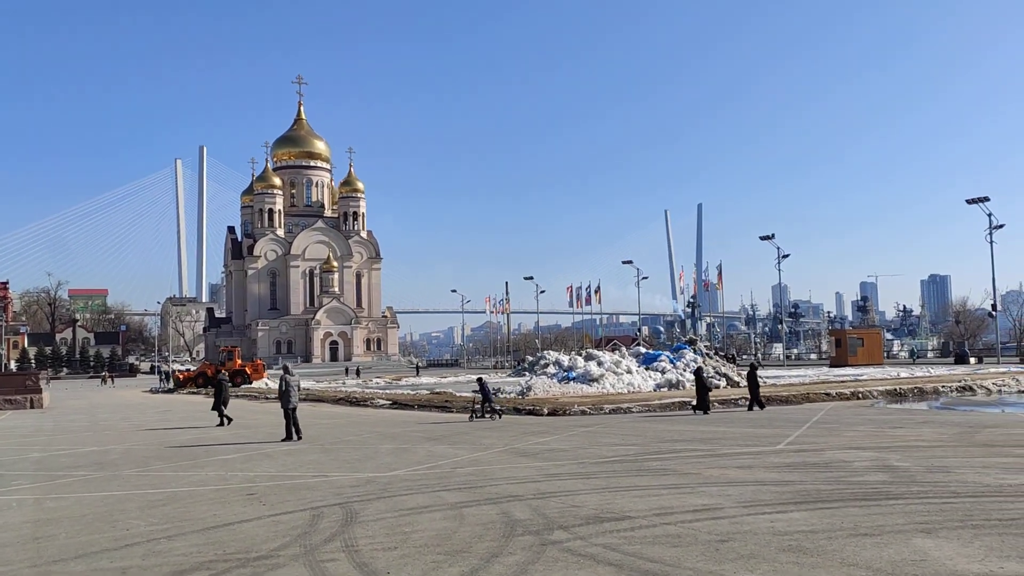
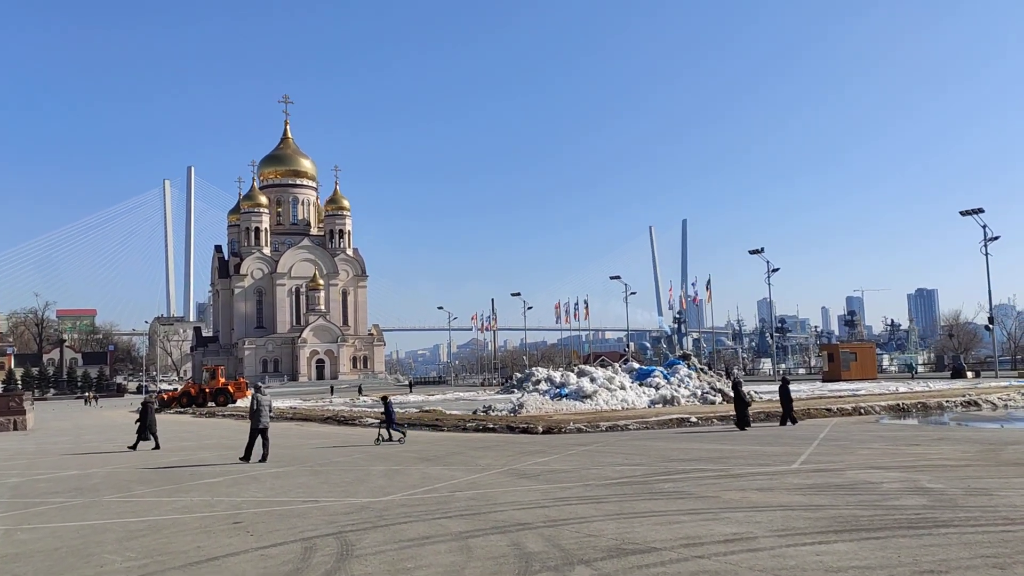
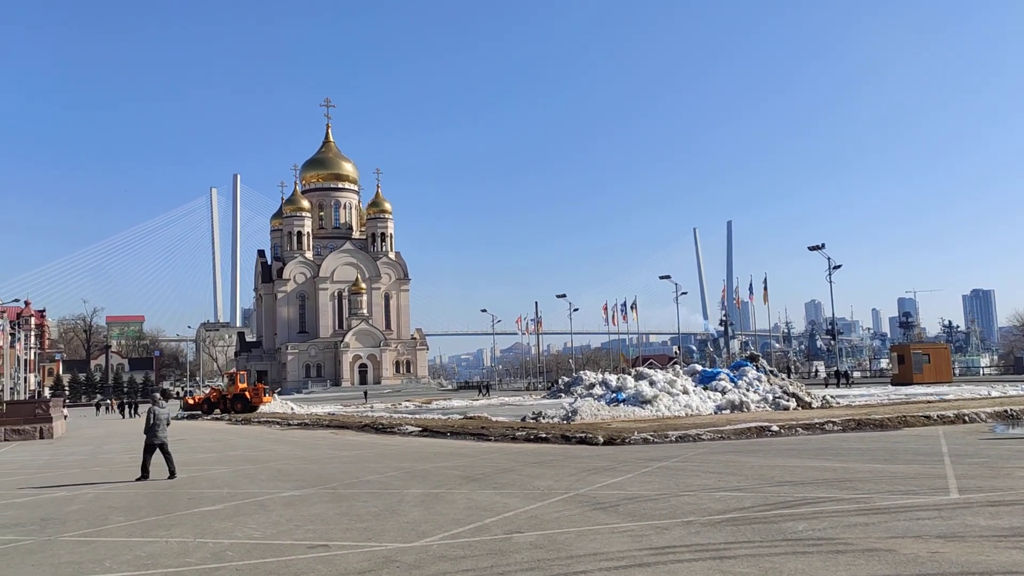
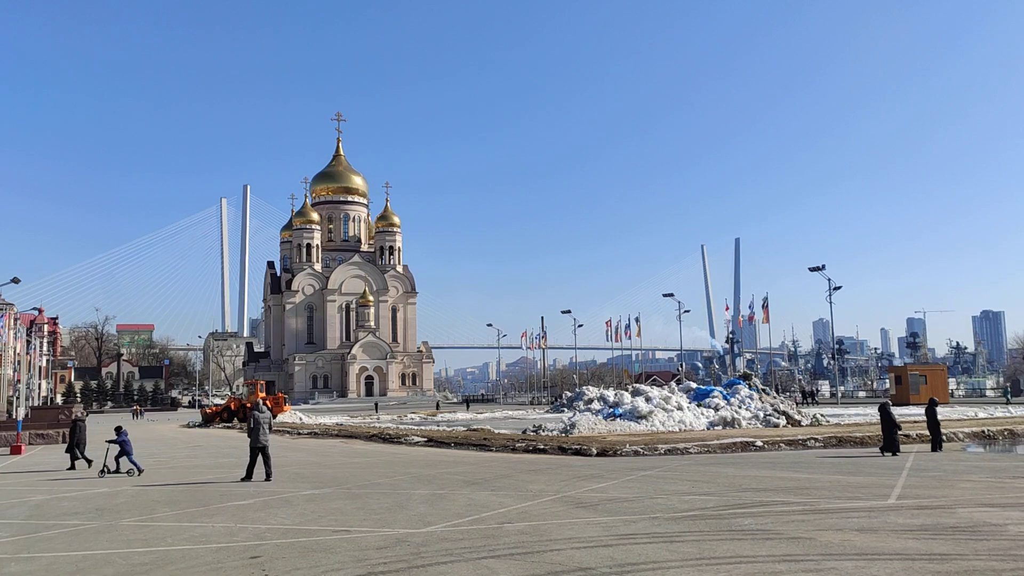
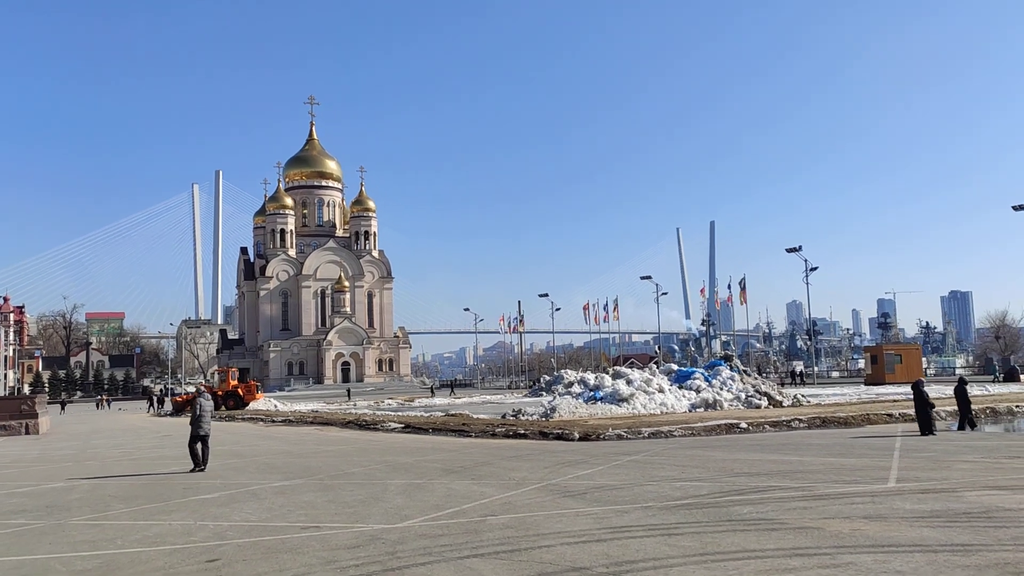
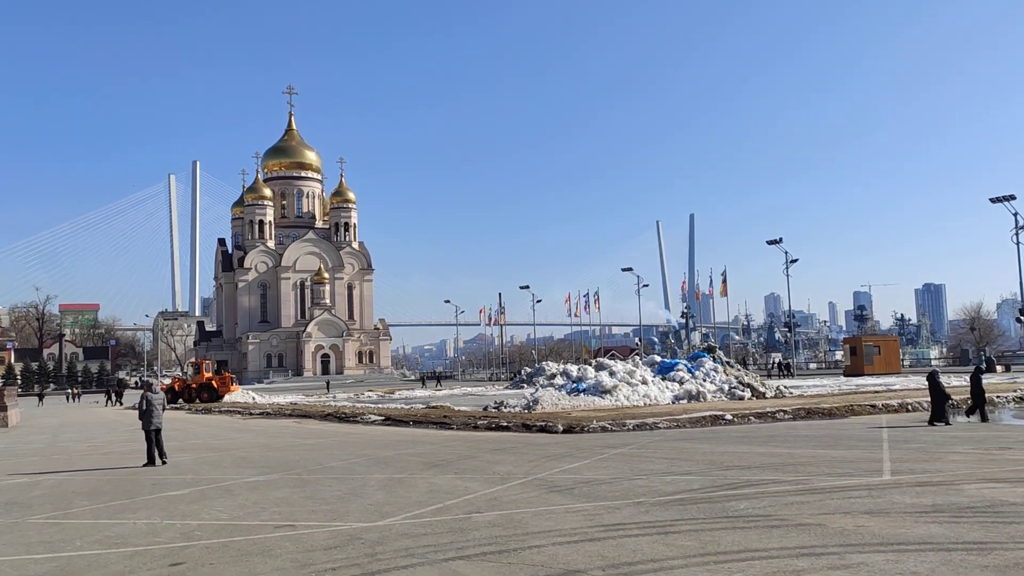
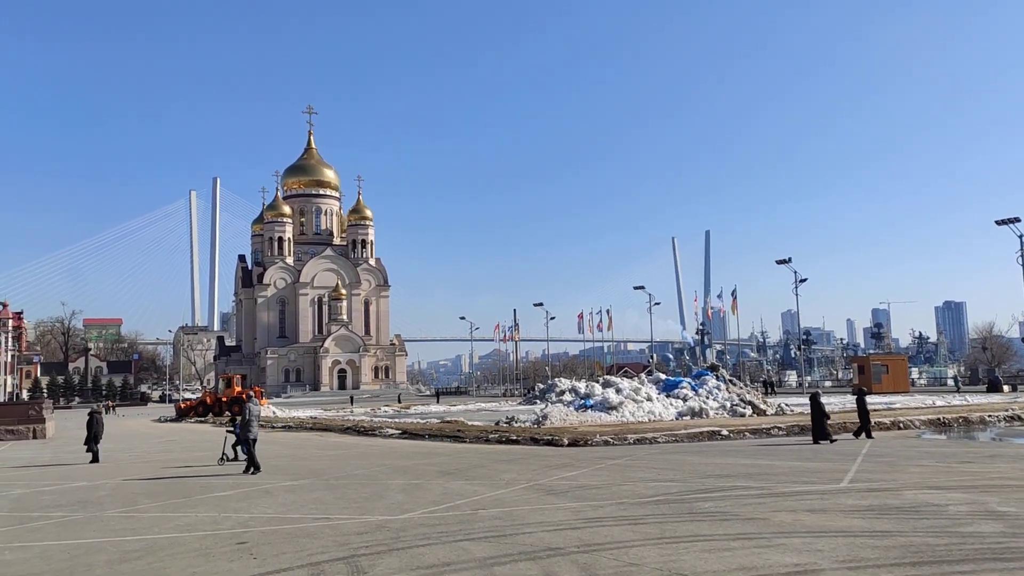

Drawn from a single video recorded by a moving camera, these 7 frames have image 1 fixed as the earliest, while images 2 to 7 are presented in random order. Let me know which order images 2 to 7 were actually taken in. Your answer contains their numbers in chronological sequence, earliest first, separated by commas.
2, 7, 4, 5, 6, 3
